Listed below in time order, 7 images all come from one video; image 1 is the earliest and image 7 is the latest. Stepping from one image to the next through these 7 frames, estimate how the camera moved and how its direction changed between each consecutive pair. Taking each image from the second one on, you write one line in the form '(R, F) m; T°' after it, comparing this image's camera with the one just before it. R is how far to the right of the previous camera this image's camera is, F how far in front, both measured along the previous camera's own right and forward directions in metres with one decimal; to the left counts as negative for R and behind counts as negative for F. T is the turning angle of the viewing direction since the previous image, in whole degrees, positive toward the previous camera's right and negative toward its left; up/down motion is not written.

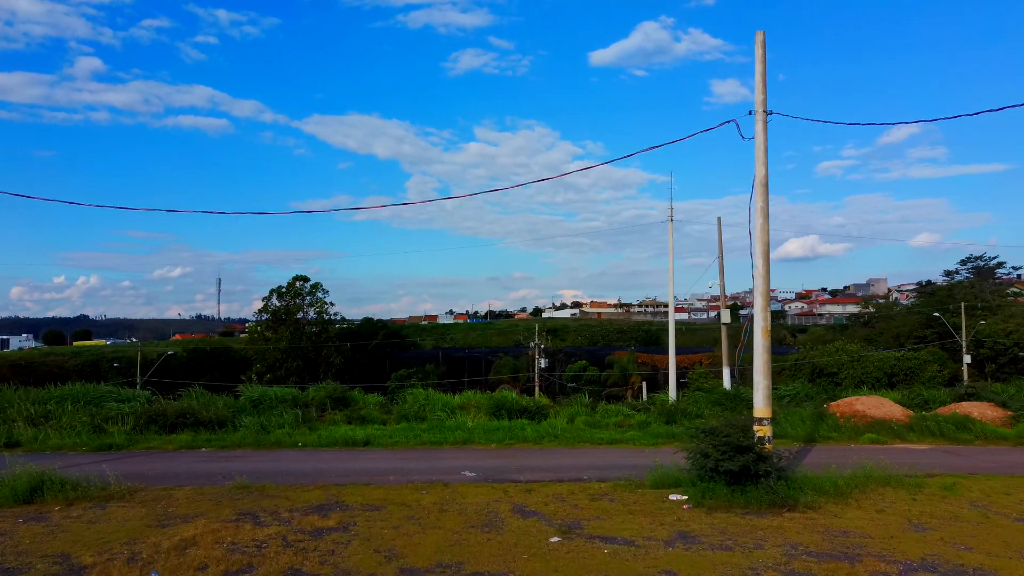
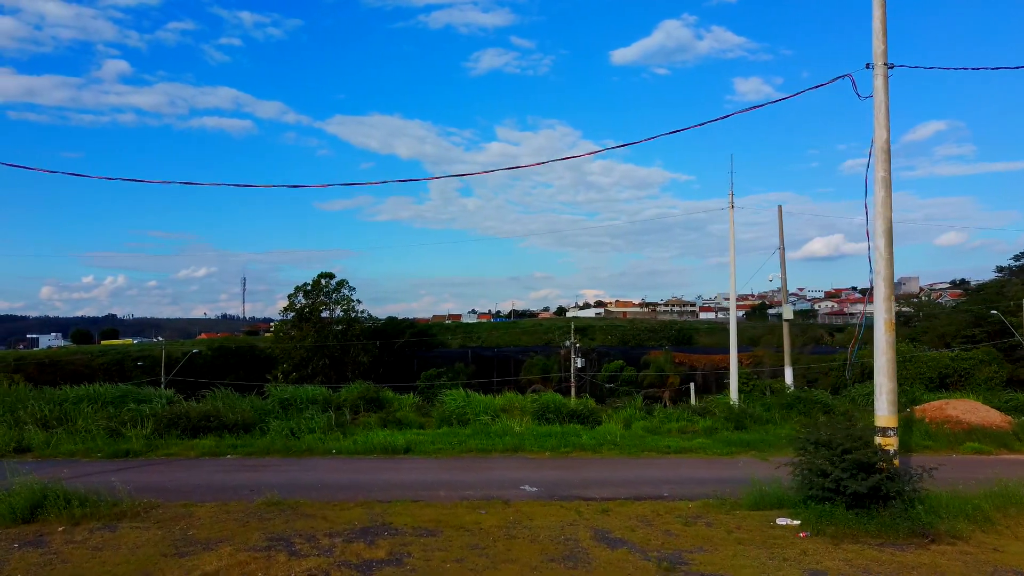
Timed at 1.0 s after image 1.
(-0.5, +1.1) m; -2°
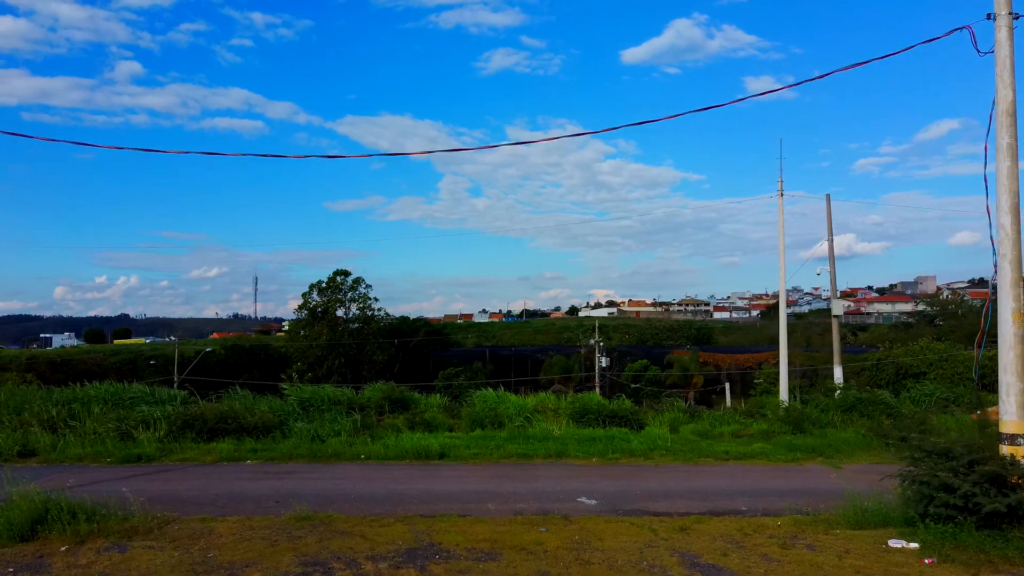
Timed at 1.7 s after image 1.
(-0.4, +0.8) m; -1°
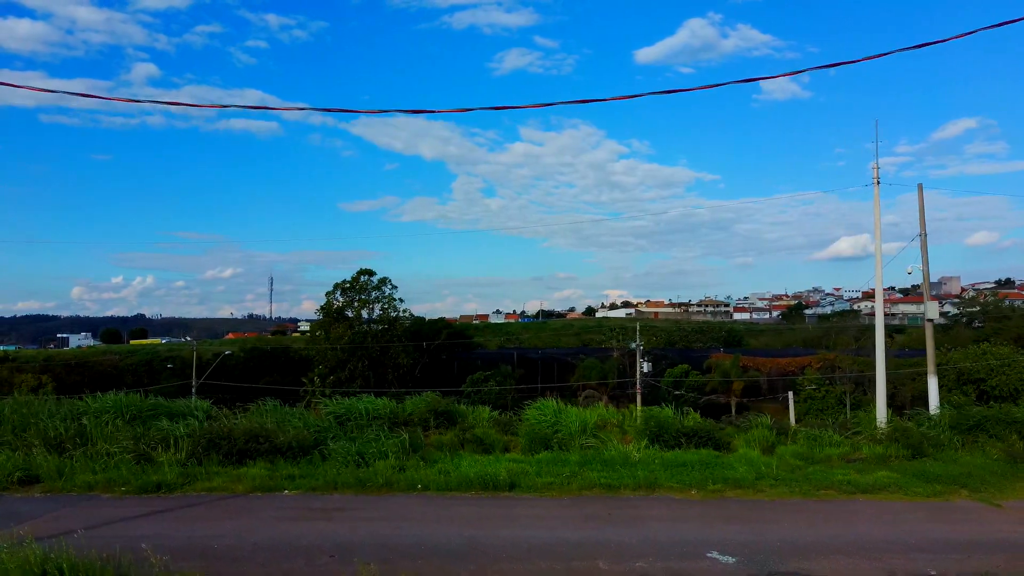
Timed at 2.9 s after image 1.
(-0.8, +1.4) m; -1°
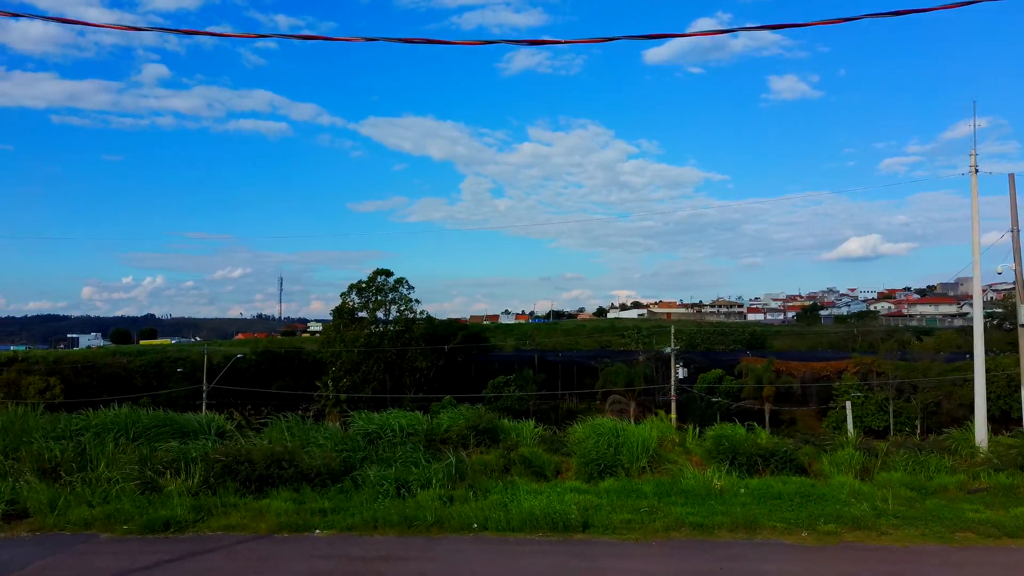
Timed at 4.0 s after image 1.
(-0.6, +1.2) m; -1°
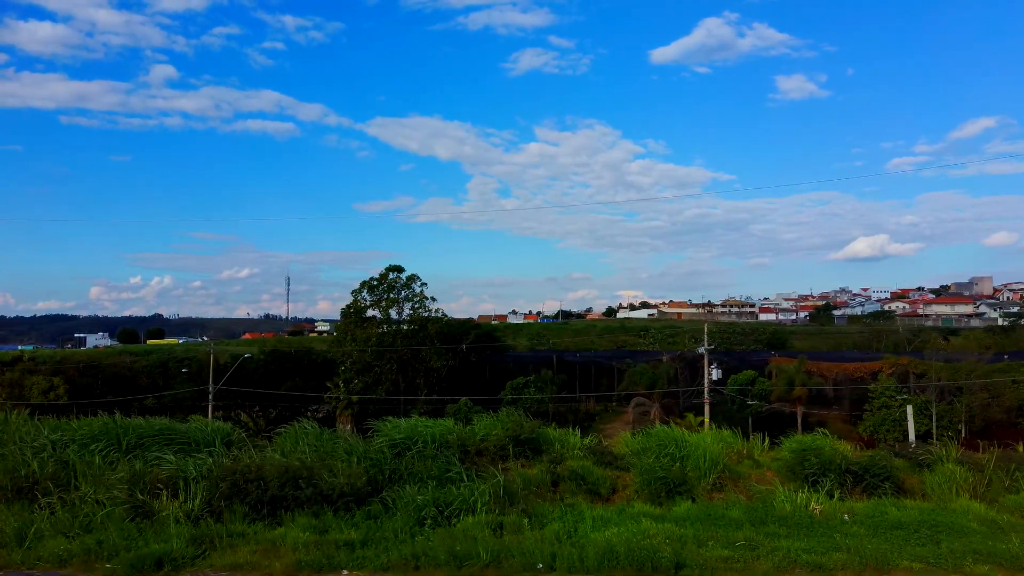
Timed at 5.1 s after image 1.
(-0.5, +1.2) m; -1°
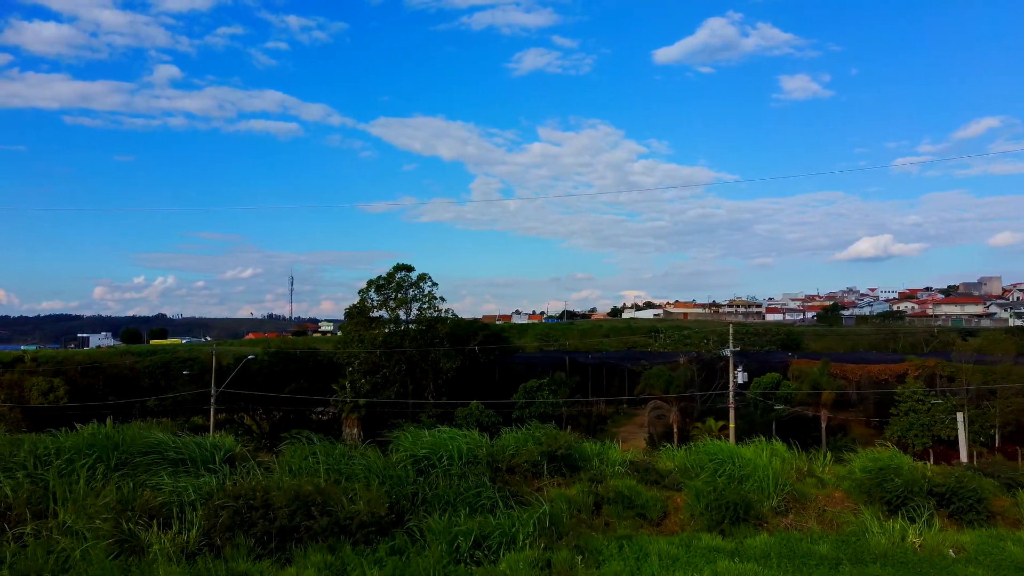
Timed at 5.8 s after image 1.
(-0.4, +0.9) m; 0°
